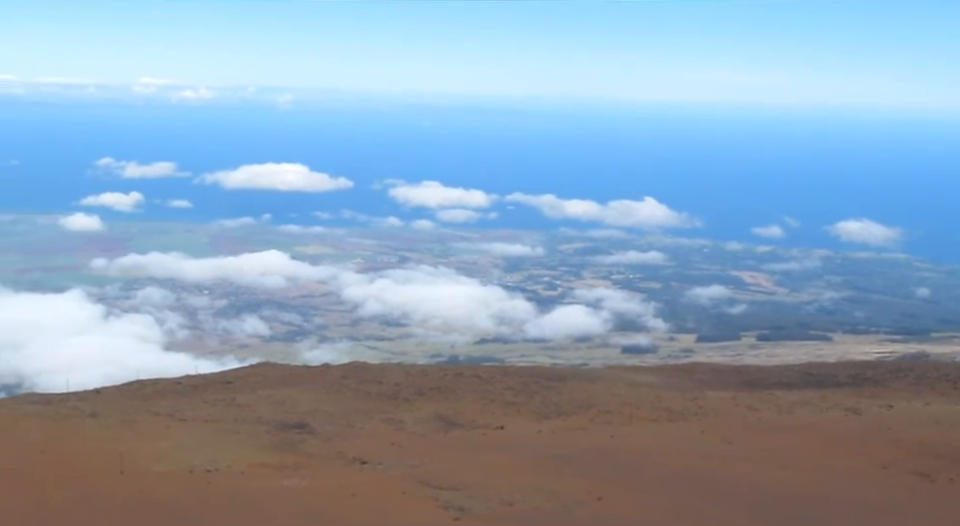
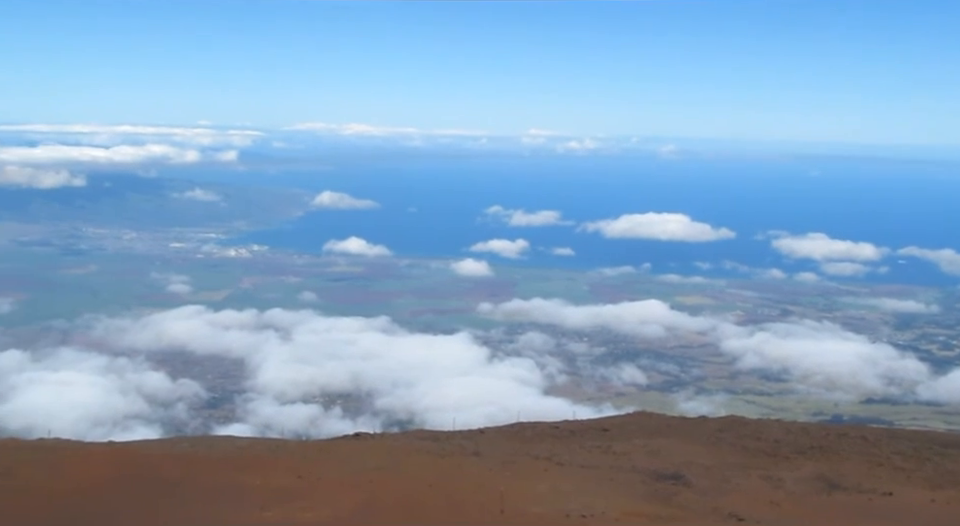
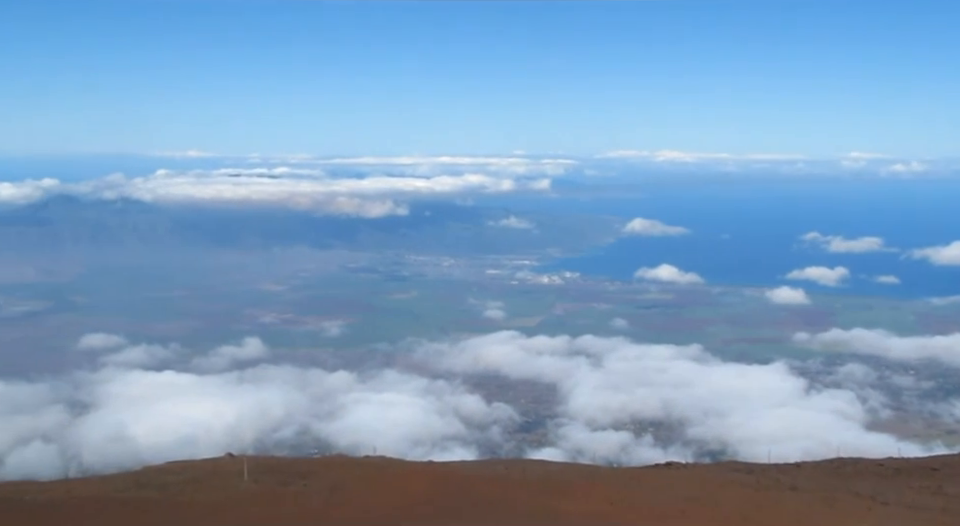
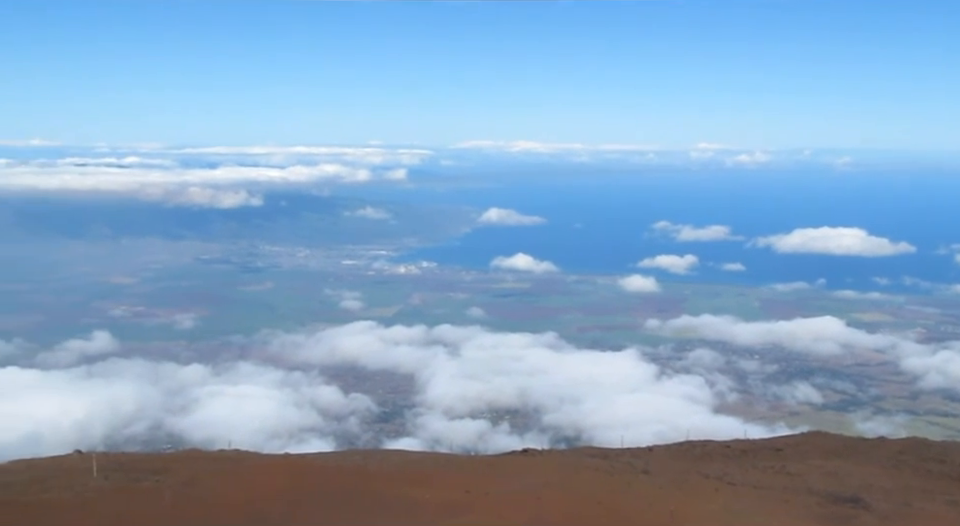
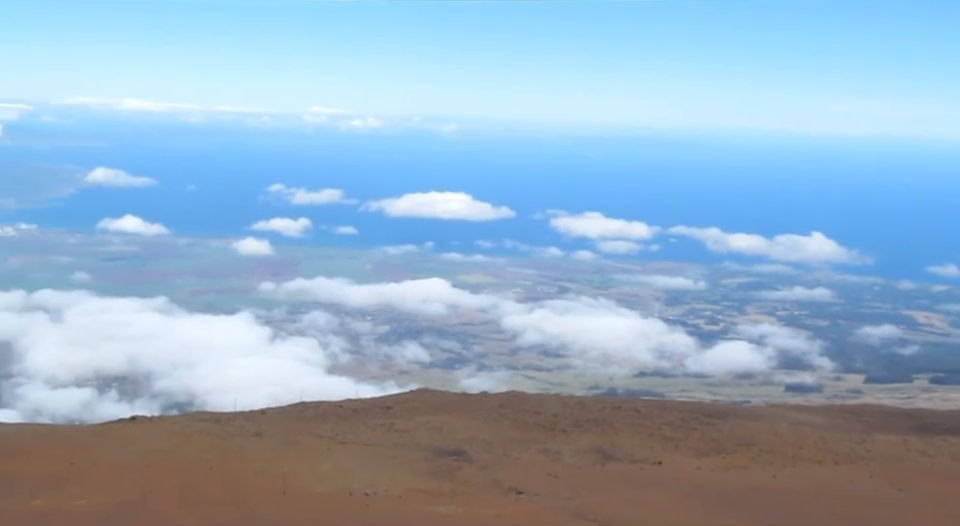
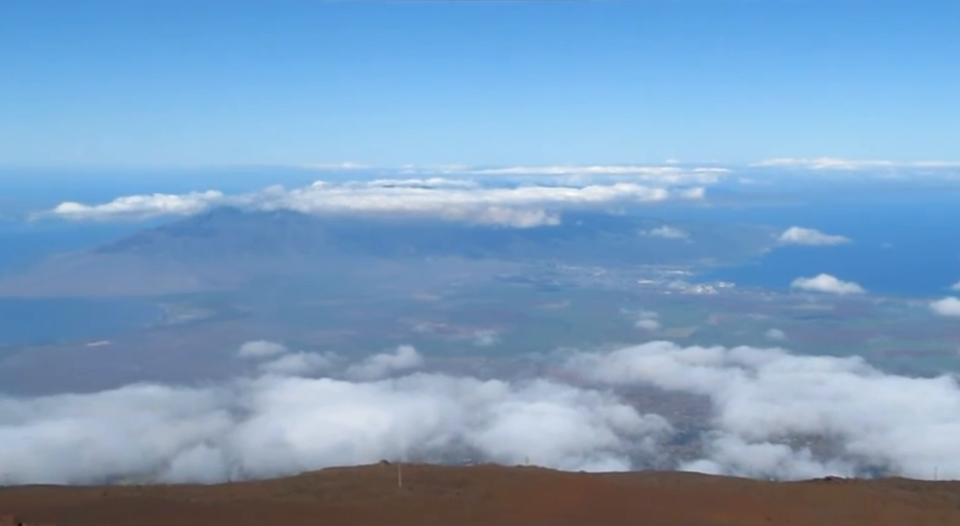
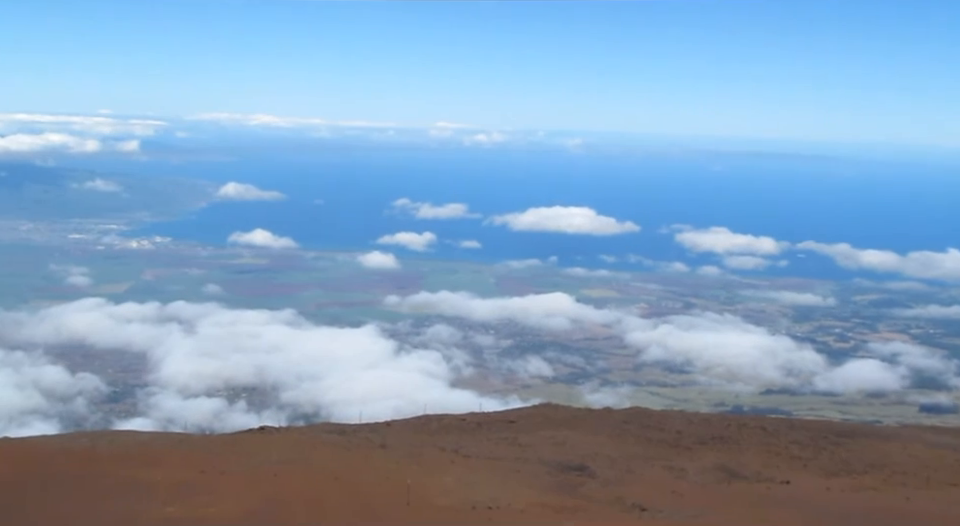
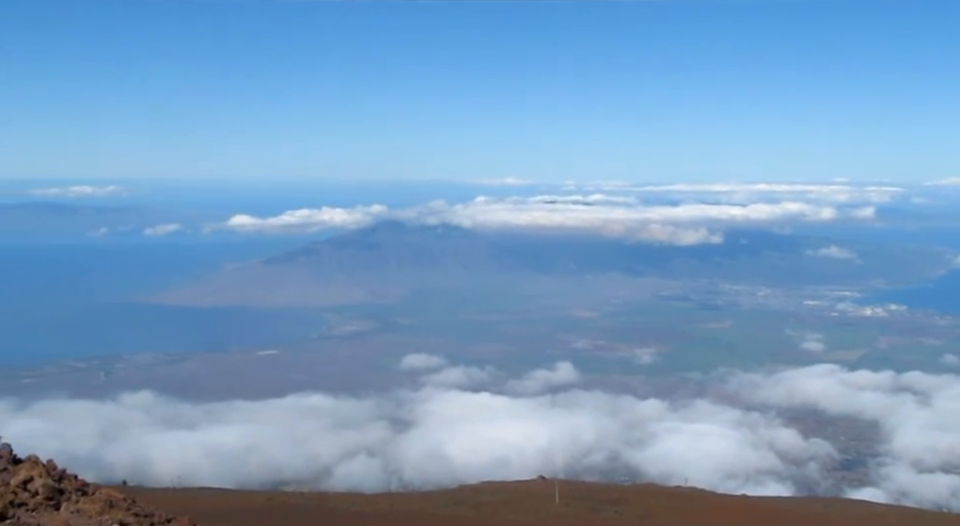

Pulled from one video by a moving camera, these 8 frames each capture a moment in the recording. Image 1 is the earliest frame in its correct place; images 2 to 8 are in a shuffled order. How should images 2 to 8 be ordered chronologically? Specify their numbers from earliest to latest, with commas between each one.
5, 7, 2, 4, 3, 6, 8
